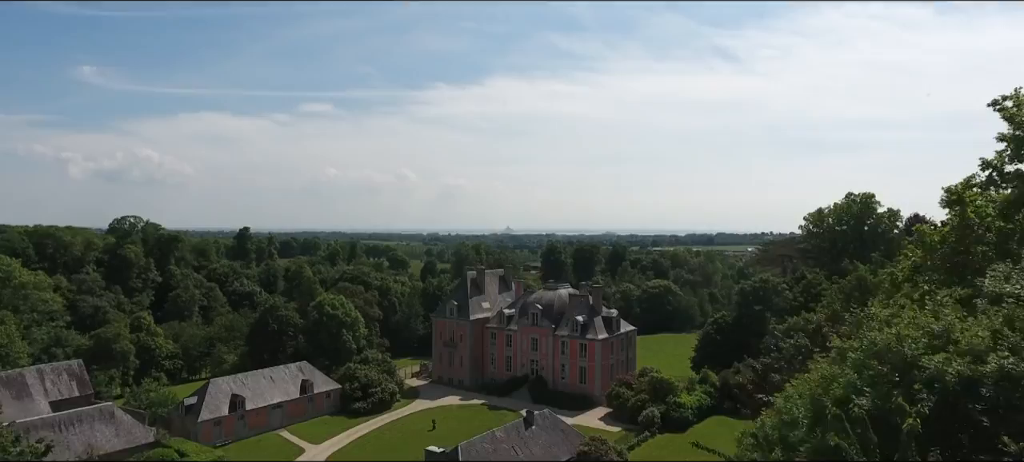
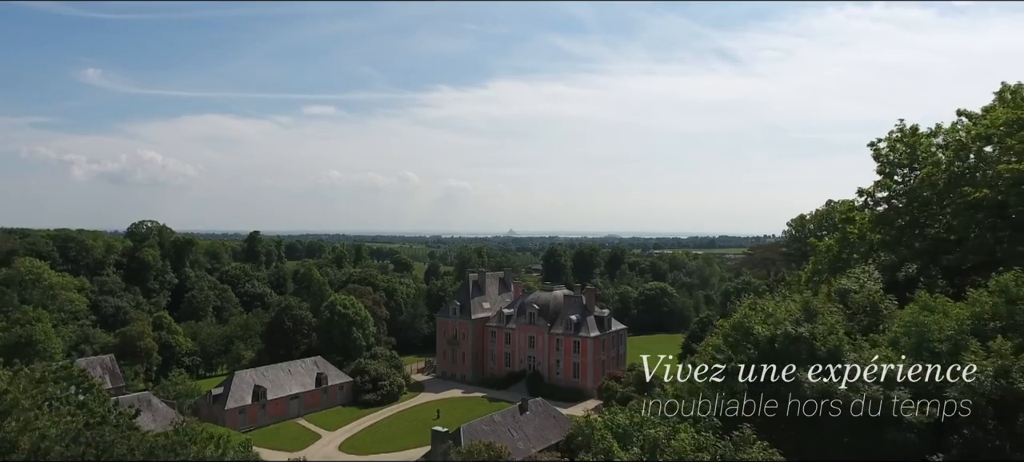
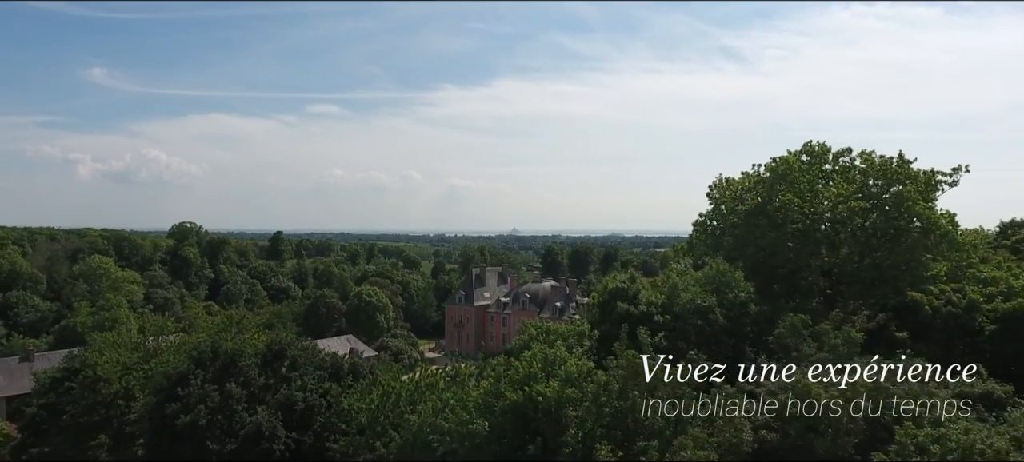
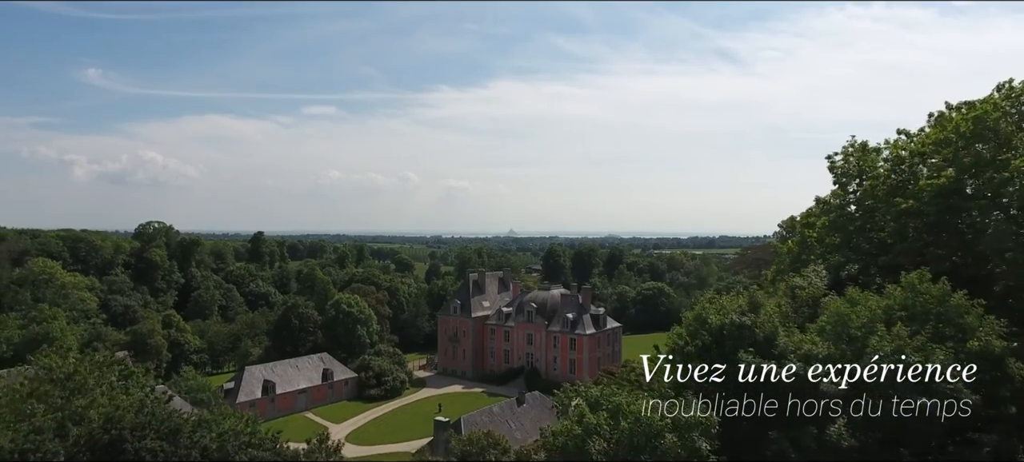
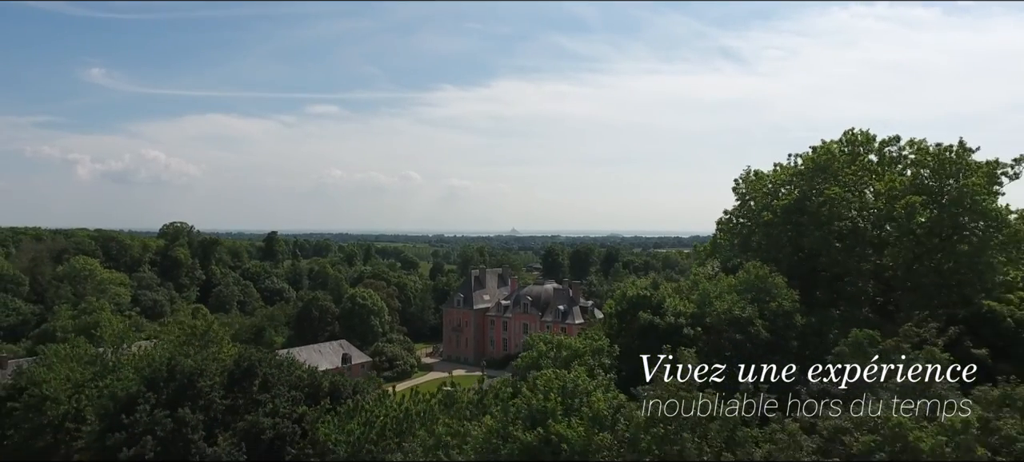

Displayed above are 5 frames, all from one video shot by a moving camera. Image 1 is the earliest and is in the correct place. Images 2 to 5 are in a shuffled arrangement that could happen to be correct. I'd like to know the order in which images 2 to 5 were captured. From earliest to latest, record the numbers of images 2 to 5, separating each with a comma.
2, 4, 5, 3
